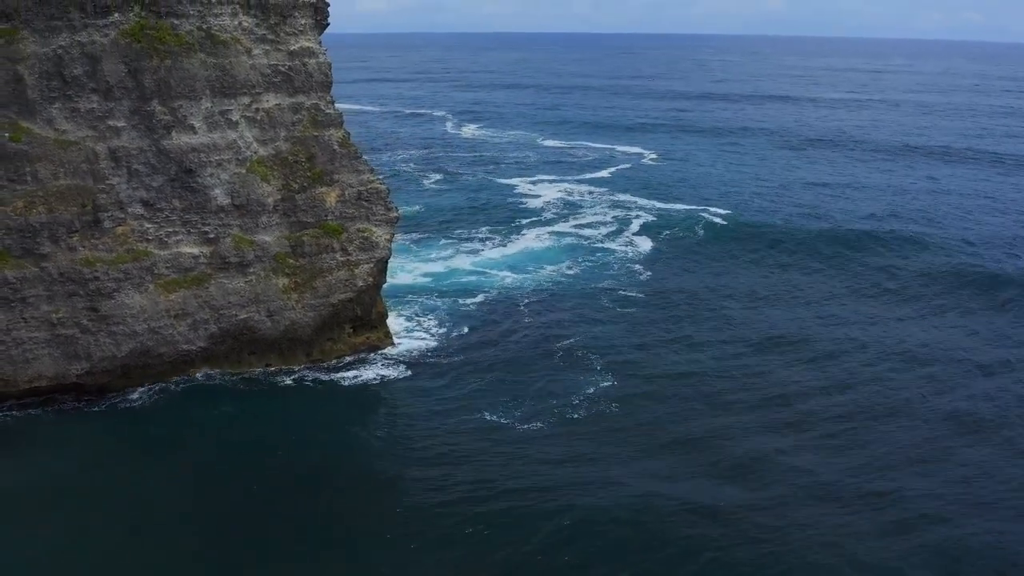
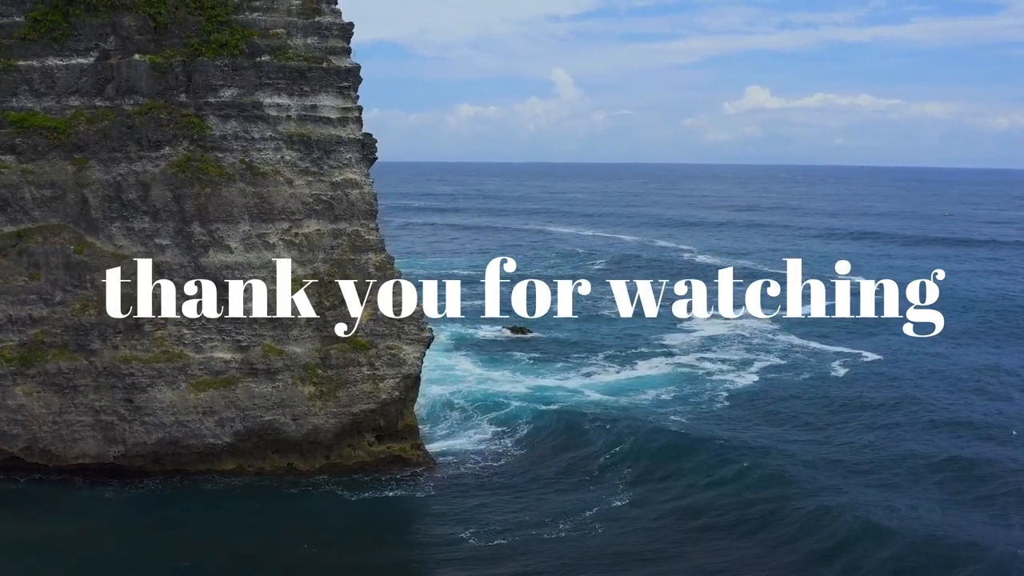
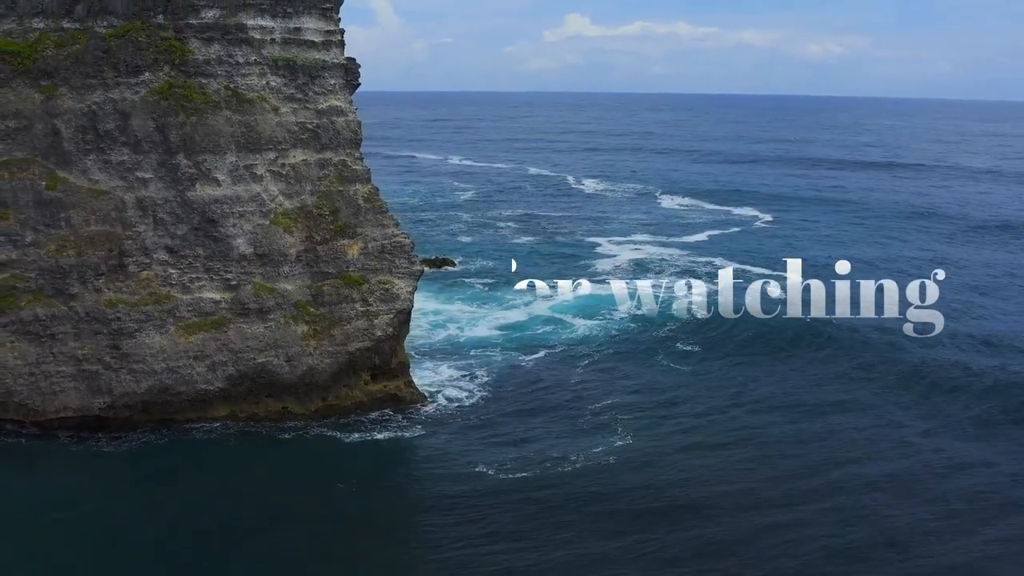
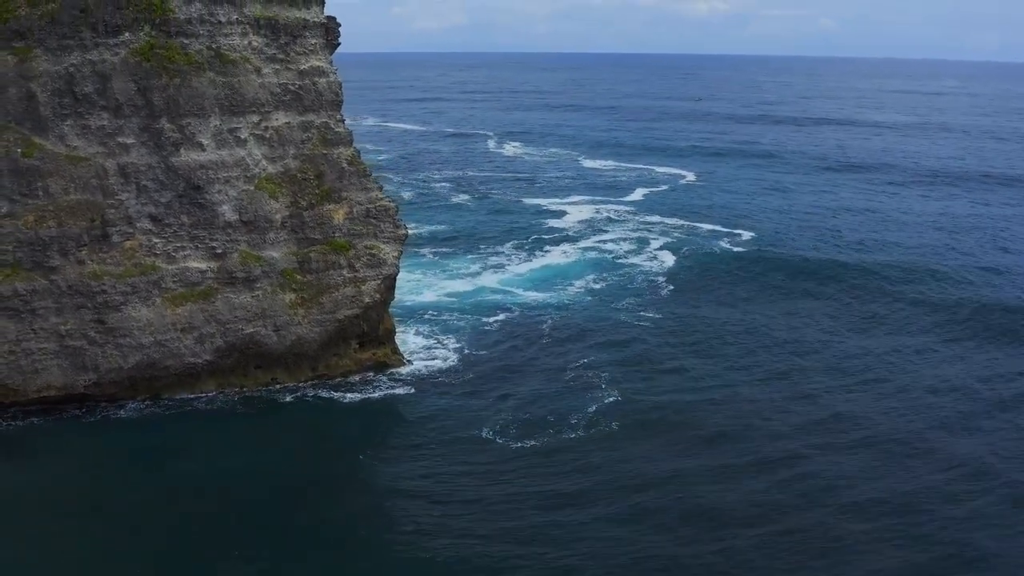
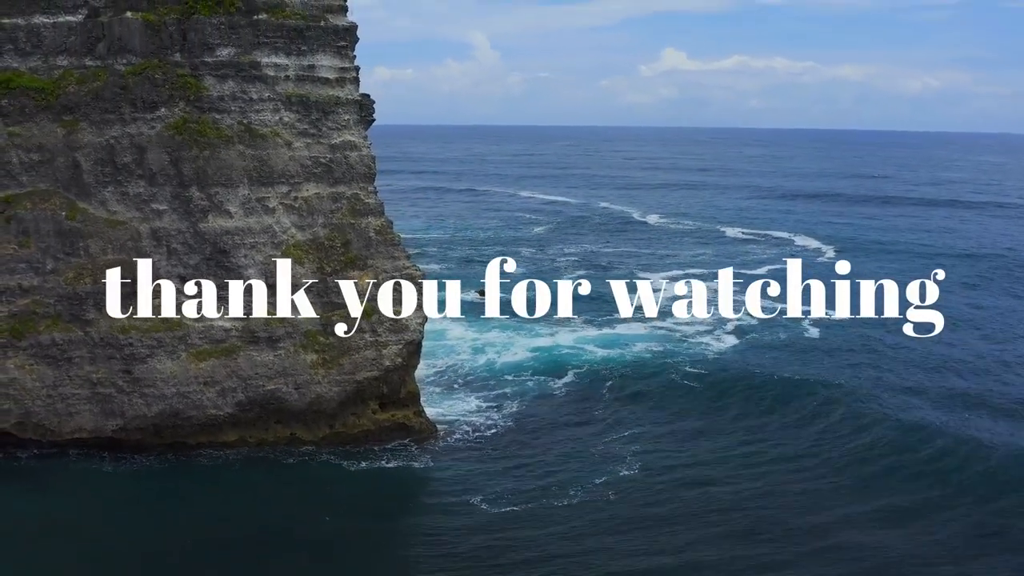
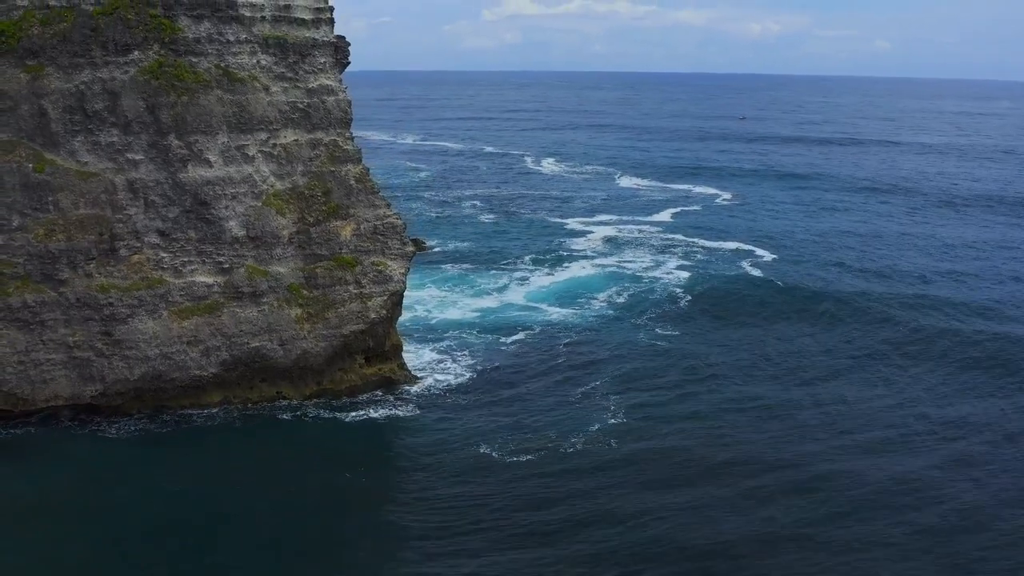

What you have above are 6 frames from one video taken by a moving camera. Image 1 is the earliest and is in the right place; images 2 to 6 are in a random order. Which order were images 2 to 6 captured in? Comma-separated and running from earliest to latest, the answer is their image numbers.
4, 6, 3, 5, 2
